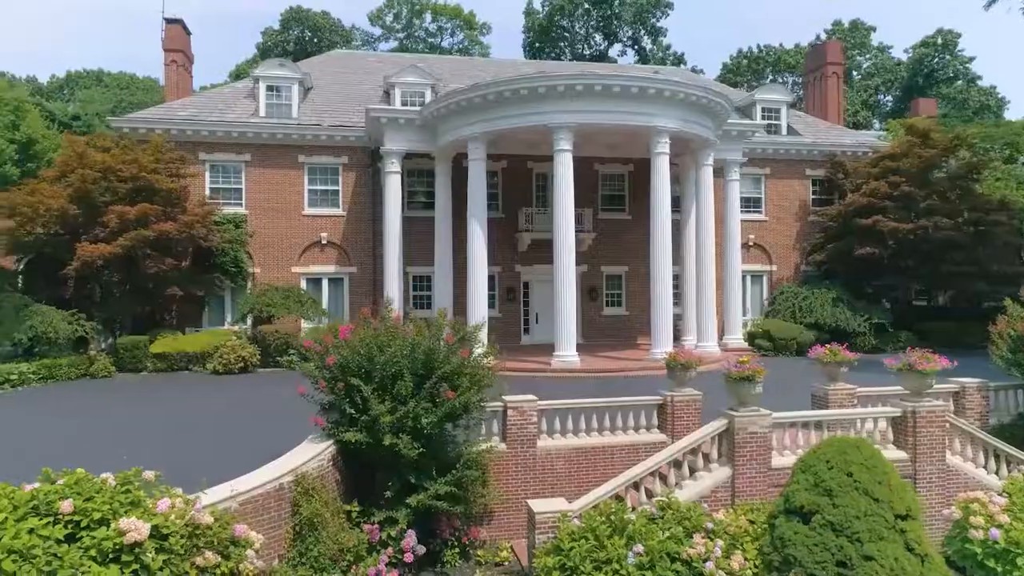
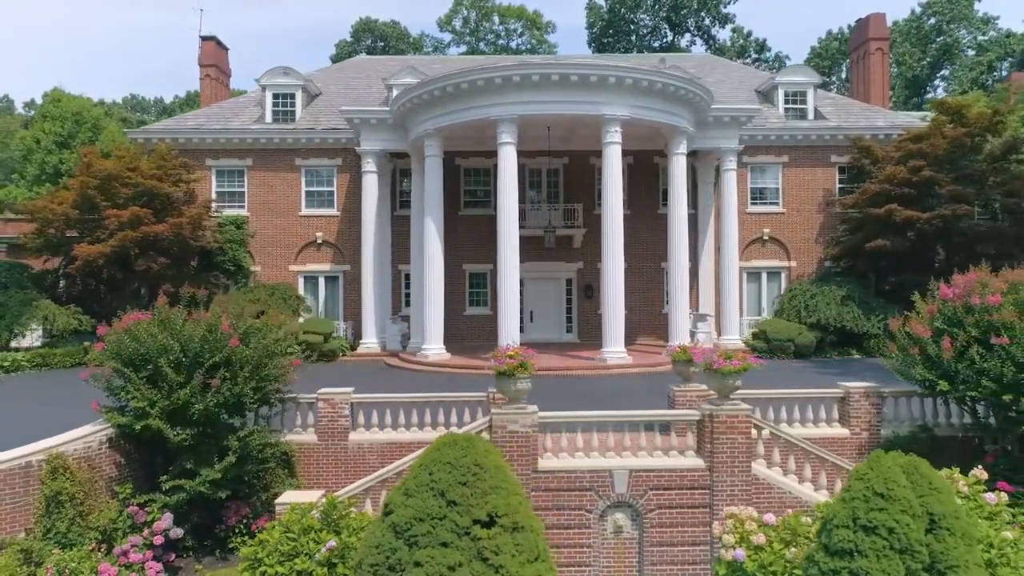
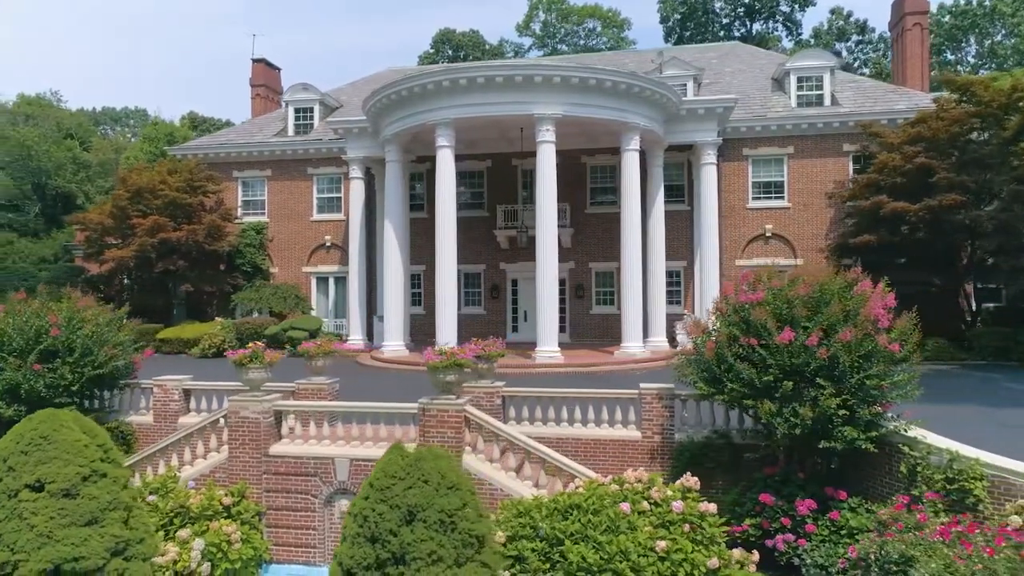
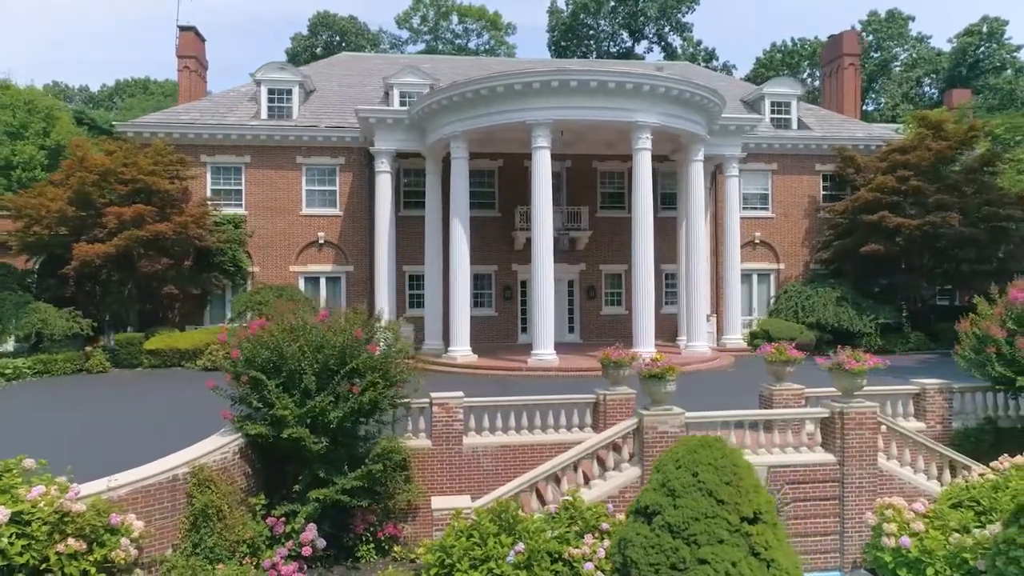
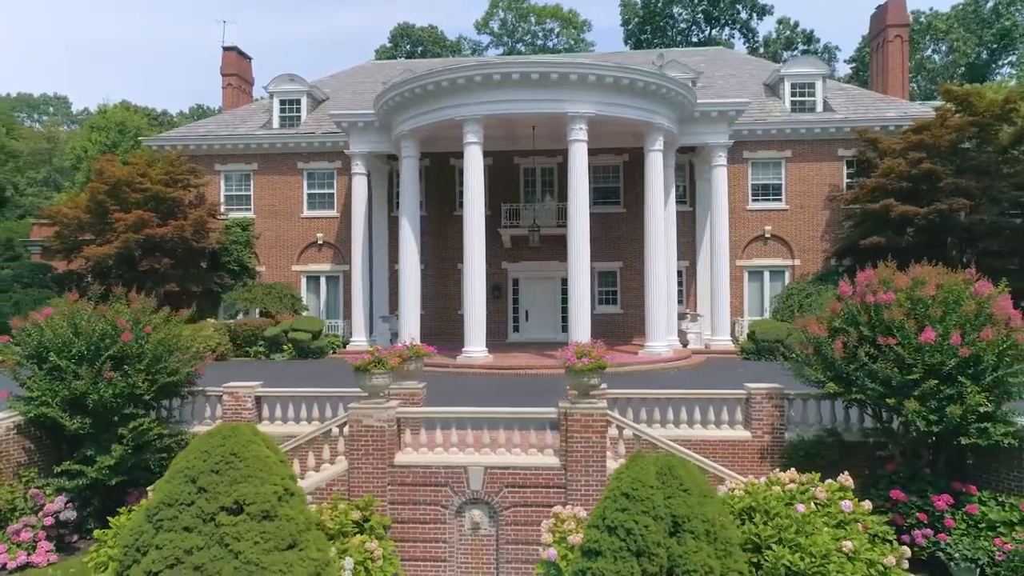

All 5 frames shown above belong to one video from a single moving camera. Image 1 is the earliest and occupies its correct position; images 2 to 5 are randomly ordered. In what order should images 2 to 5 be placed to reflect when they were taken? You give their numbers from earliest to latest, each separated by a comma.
4, 2, 5, 3
